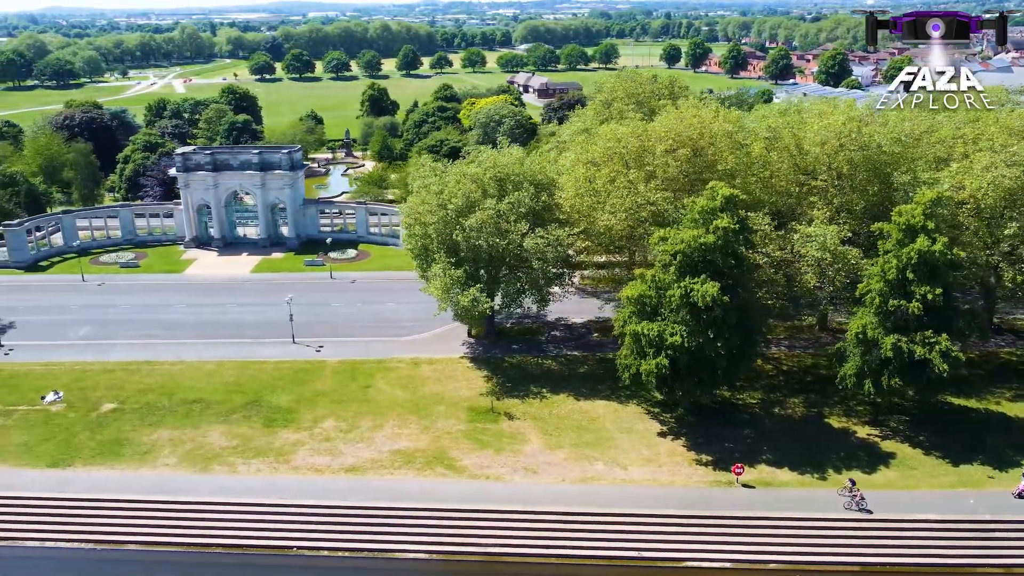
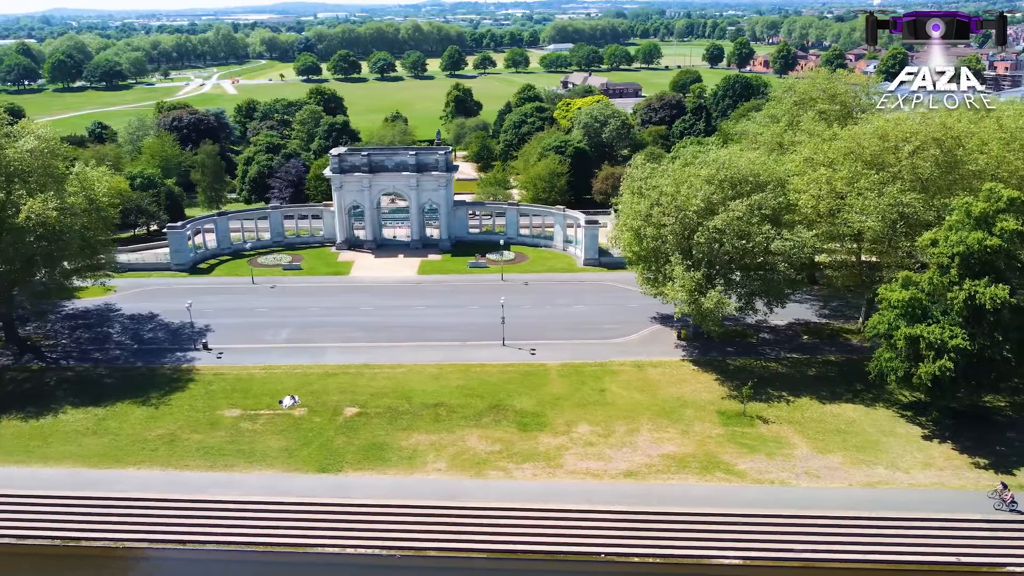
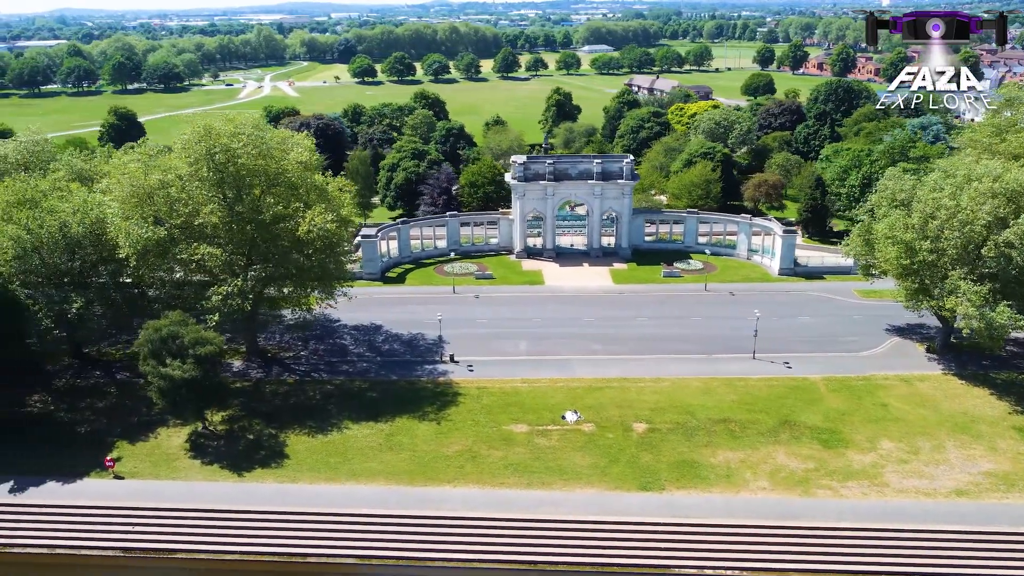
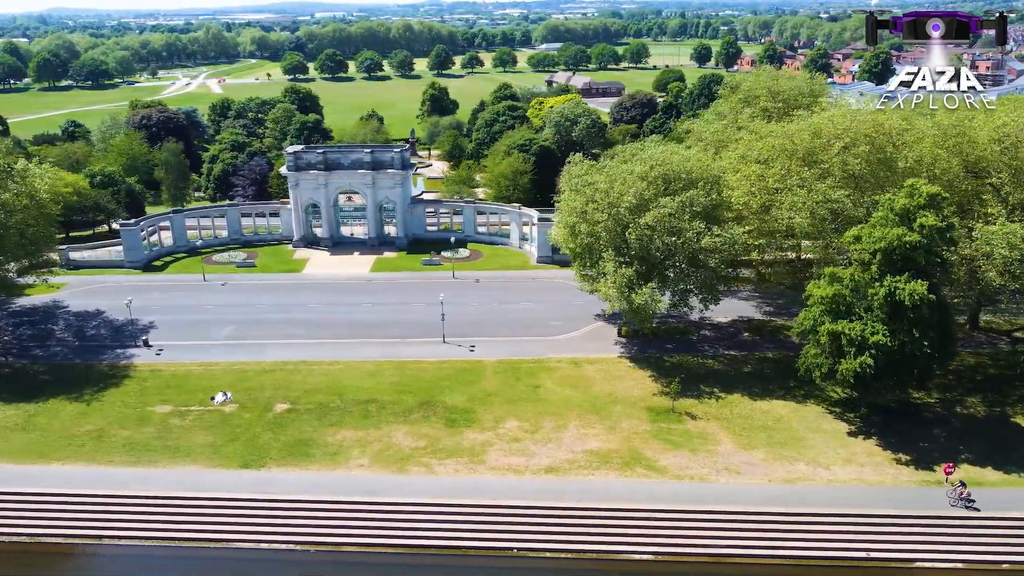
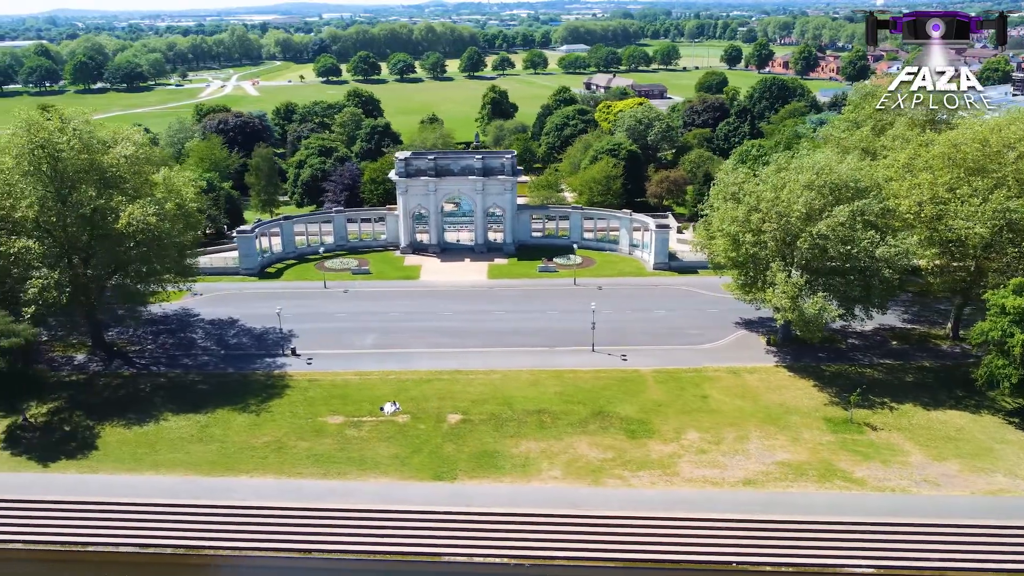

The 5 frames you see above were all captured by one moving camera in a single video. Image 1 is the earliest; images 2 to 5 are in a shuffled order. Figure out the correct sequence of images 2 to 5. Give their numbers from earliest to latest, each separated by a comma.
4, 2, 5, 3
